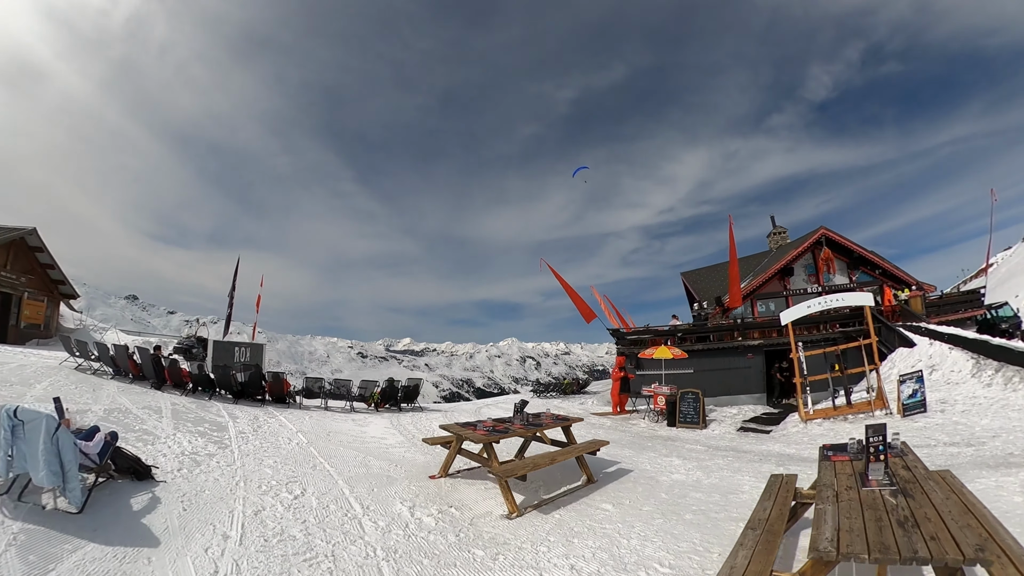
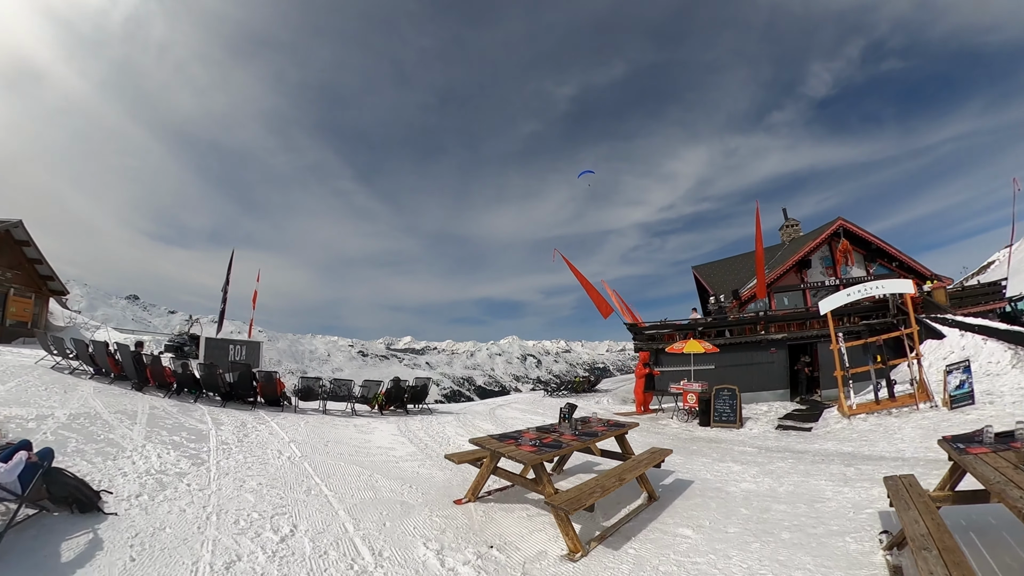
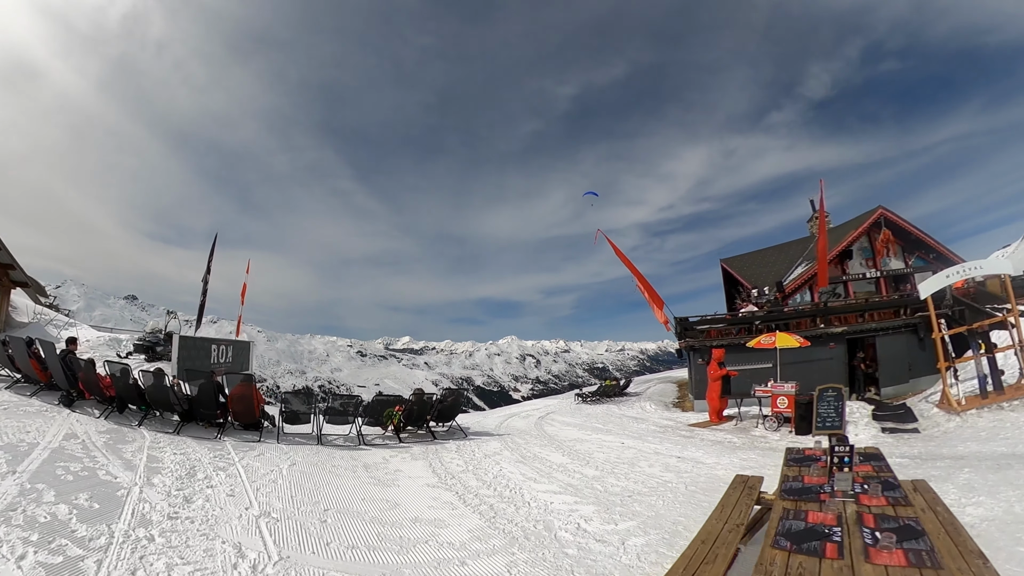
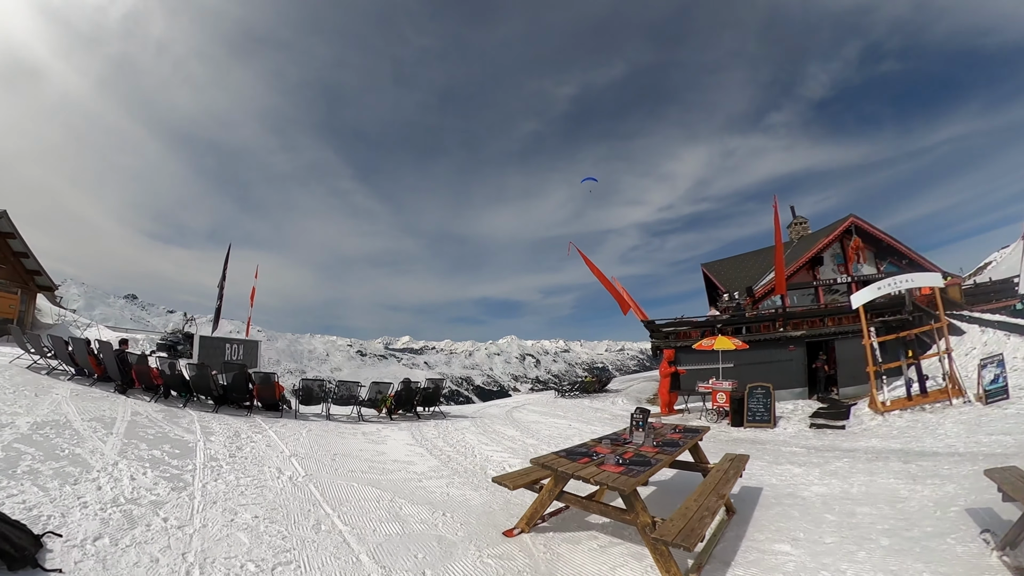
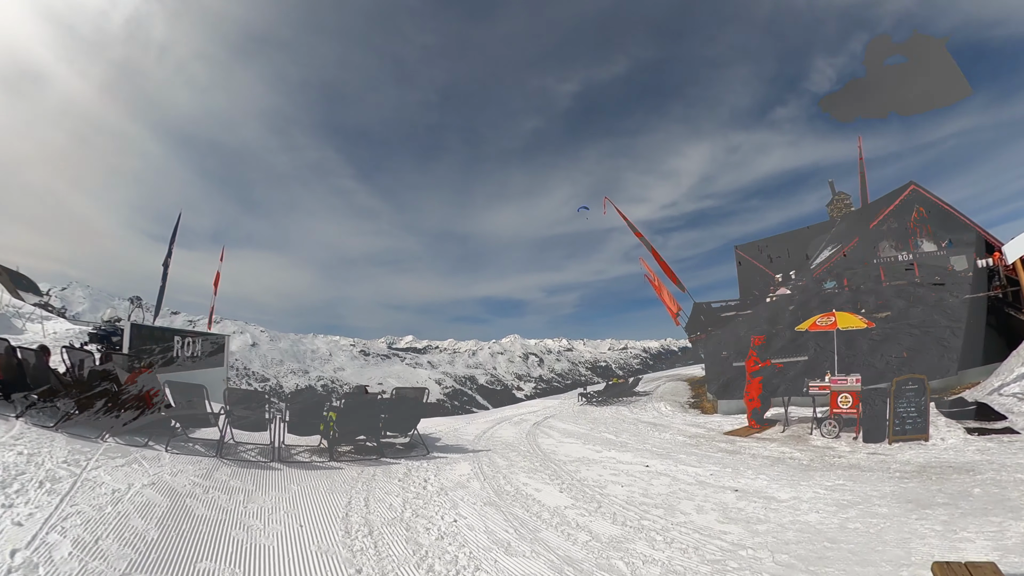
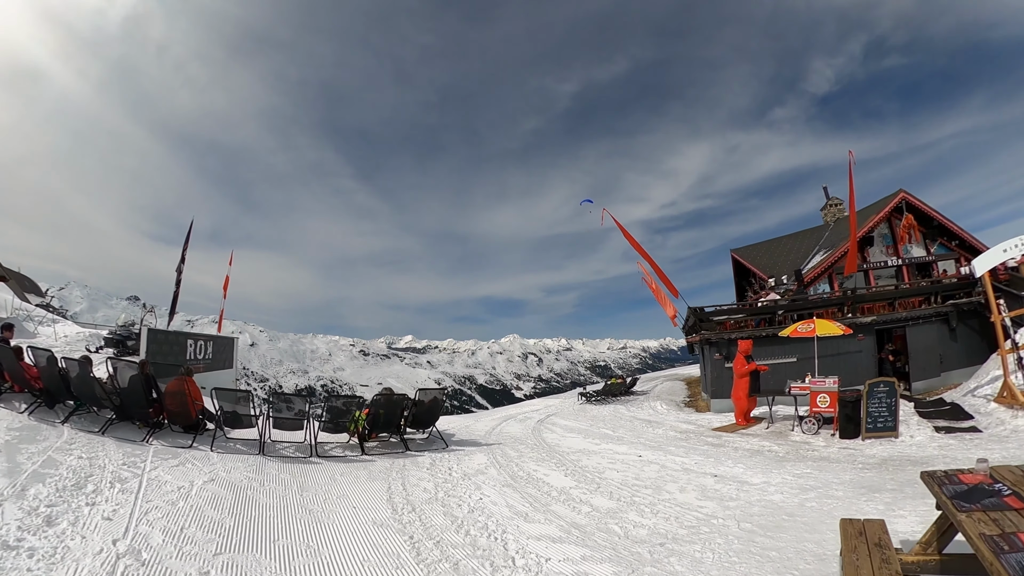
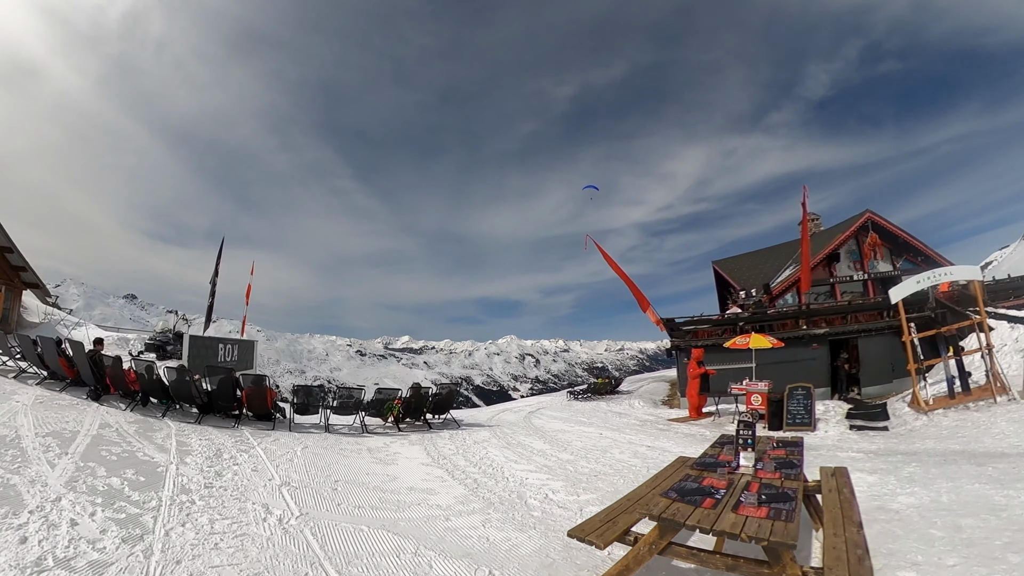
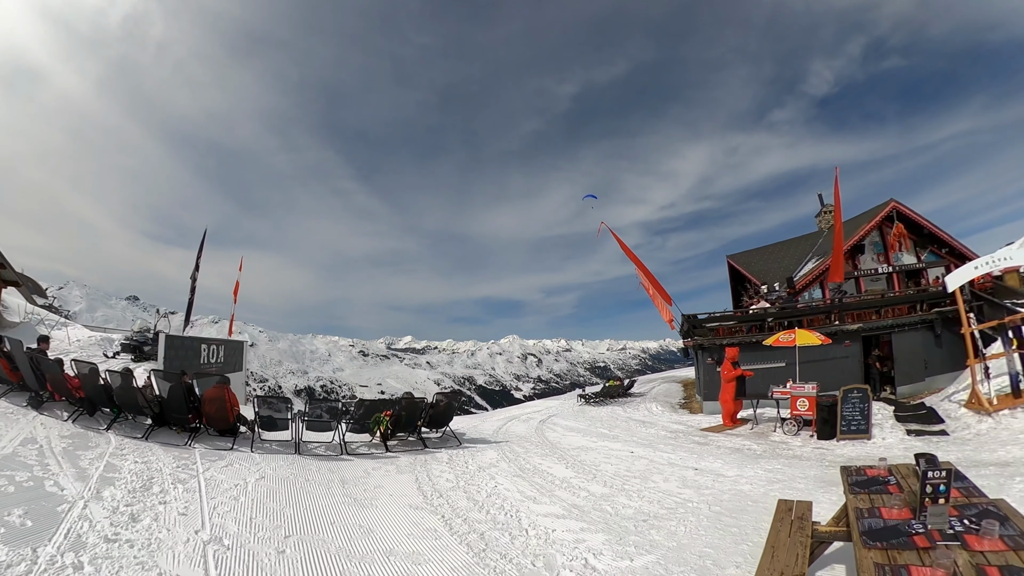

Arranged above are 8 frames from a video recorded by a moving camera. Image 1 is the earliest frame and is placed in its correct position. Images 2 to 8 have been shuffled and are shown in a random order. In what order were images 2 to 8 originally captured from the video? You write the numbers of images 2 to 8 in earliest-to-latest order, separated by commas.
2, 4, 7, 3, 8, 6, 5
